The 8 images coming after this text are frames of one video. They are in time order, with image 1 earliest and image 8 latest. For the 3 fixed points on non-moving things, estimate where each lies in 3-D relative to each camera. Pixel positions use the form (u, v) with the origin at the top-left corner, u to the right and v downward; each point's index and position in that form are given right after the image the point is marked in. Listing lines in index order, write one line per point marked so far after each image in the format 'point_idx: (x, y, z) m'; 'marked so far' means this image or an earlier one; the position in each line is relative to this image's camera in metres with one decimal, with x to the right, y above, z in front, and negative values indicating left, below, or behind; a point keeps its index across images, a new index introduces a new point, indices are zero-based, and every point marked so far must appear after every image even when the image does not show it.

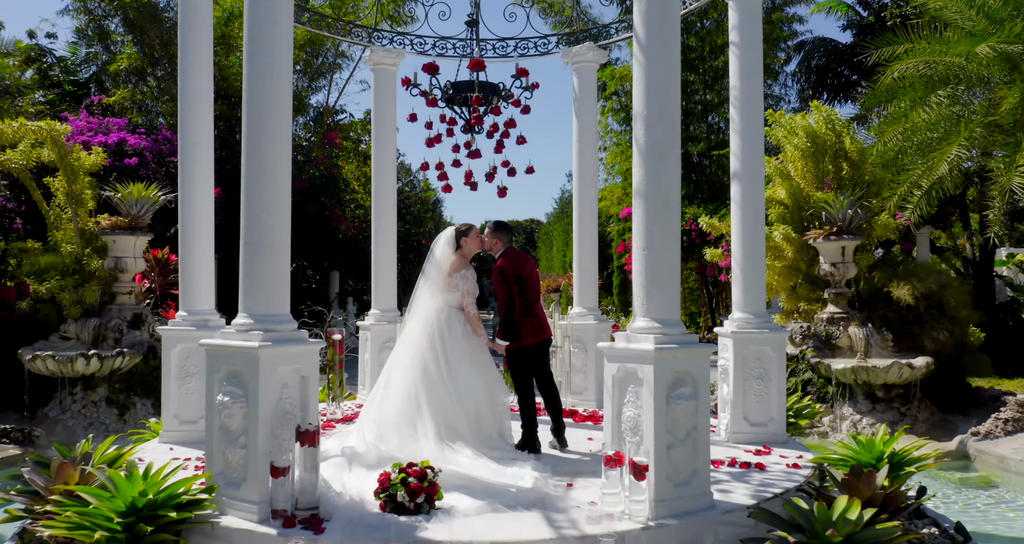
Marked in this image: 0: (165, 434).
0: (-2.4, -1.1, +4.6) m
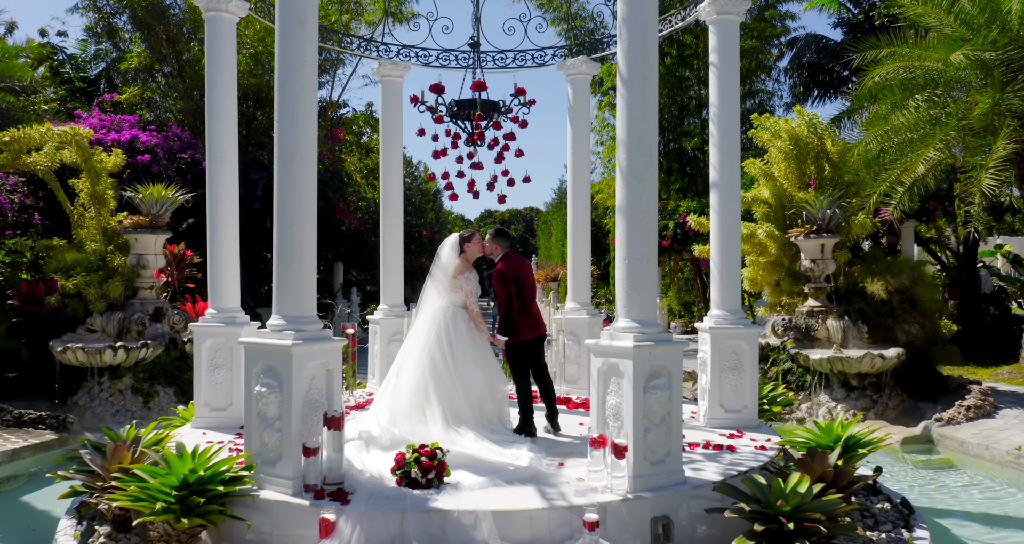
0: (-2.4, -1.1, +5.1) m
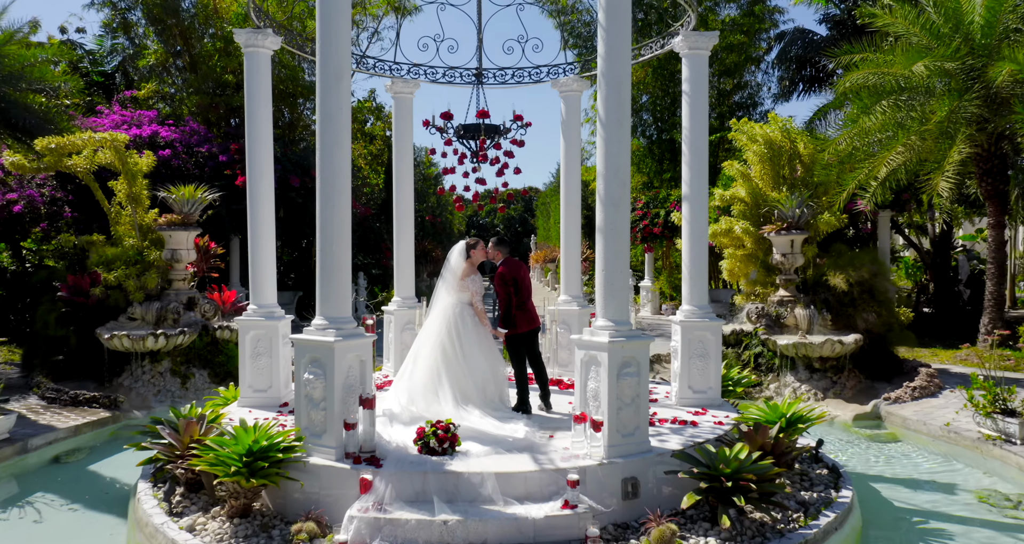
0: (-2.4, -1.1, +6.0) m
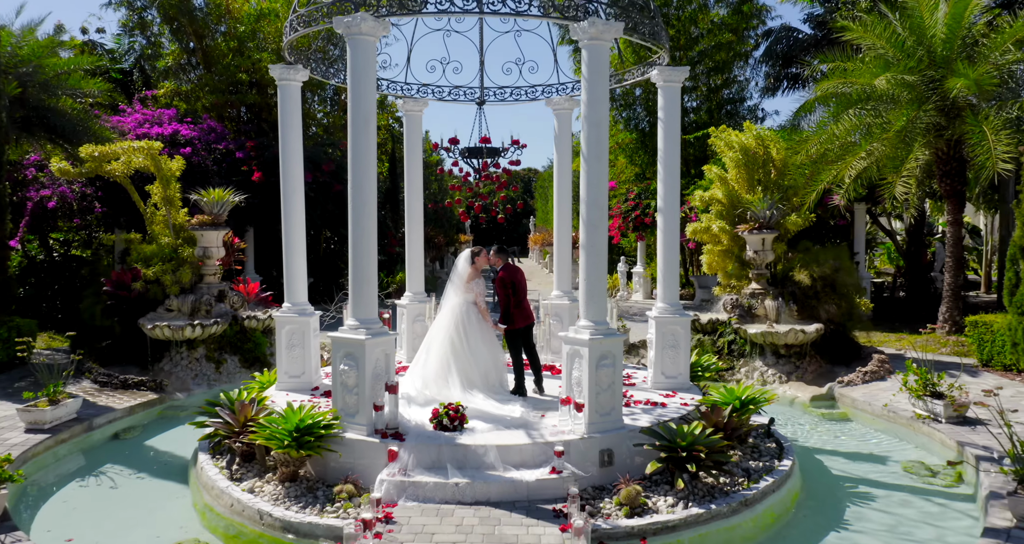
0: (-2.4, -1.2, +7.0) m
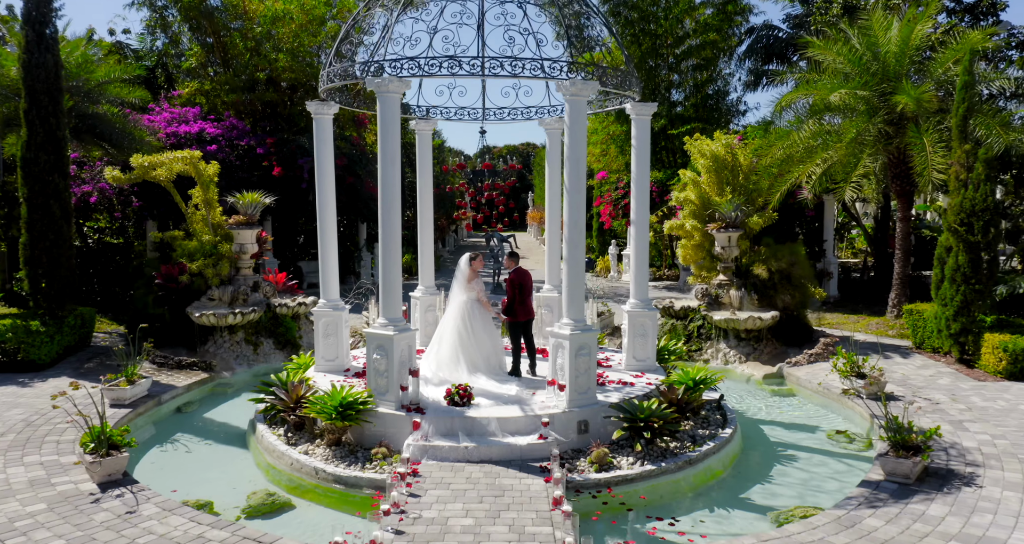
0: (-2.4, -1.2, +8.5) m
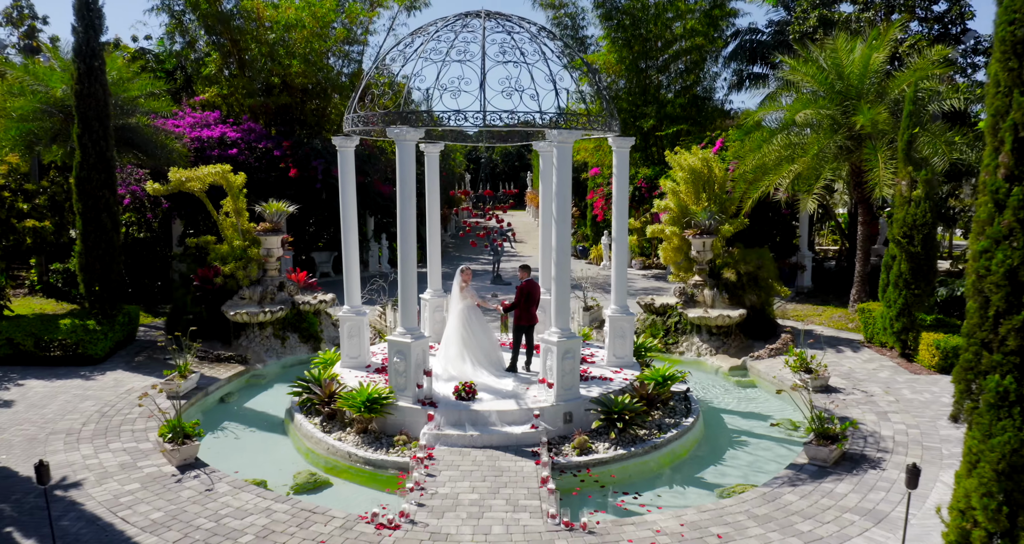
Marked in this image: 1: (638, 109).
0: (-2.5, -1.3, +9.9) m
1: (+3.7, +4.8, +19.8) m
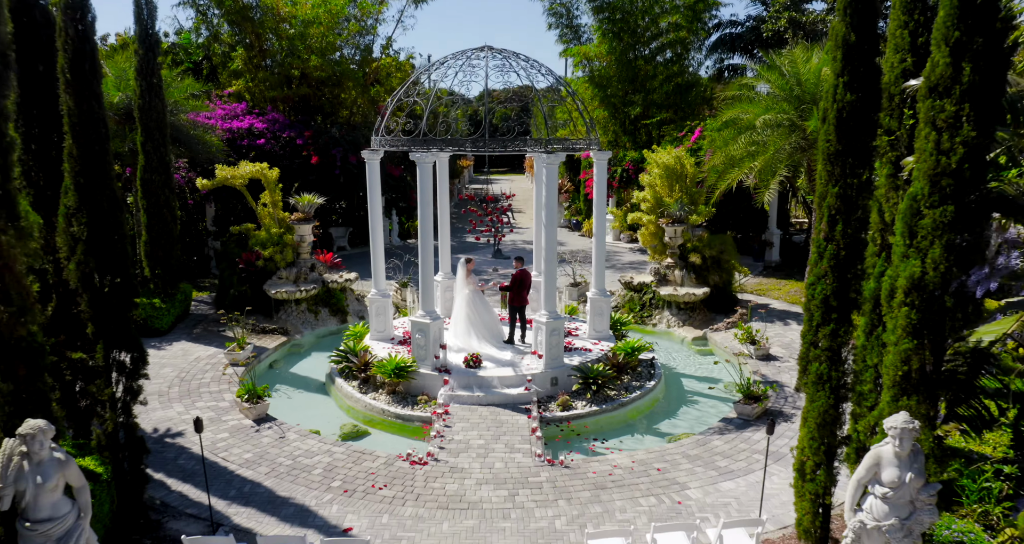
0: (-2.5, -1.2, +12.1) m
1: (+3.7, +5.6, +21.5) m
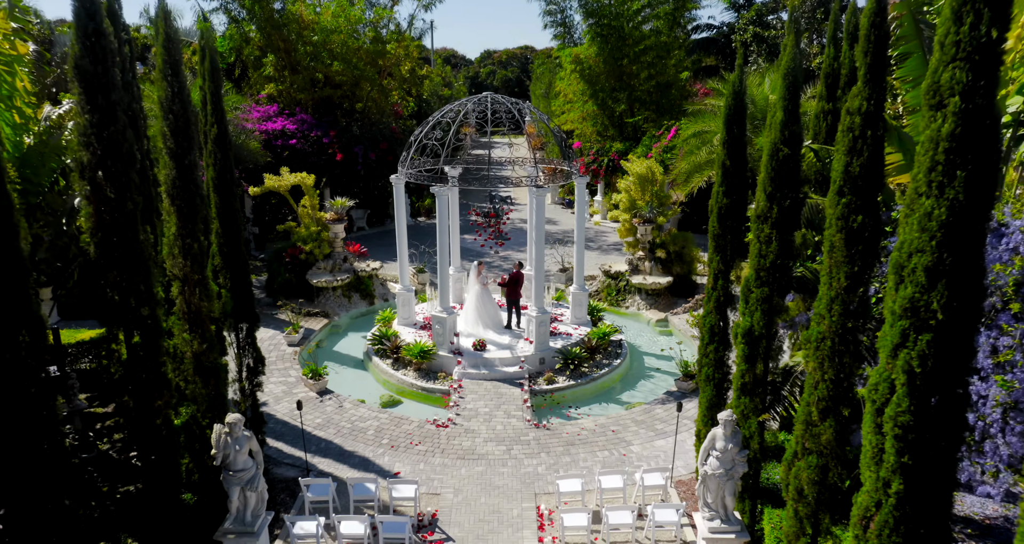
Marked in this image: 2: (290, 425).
0: (-2.5, -1.1, +15.3) m
1: (+3.6, +6.4, +24.1) m
2: (-3.9, -2.7, +11.7) m
